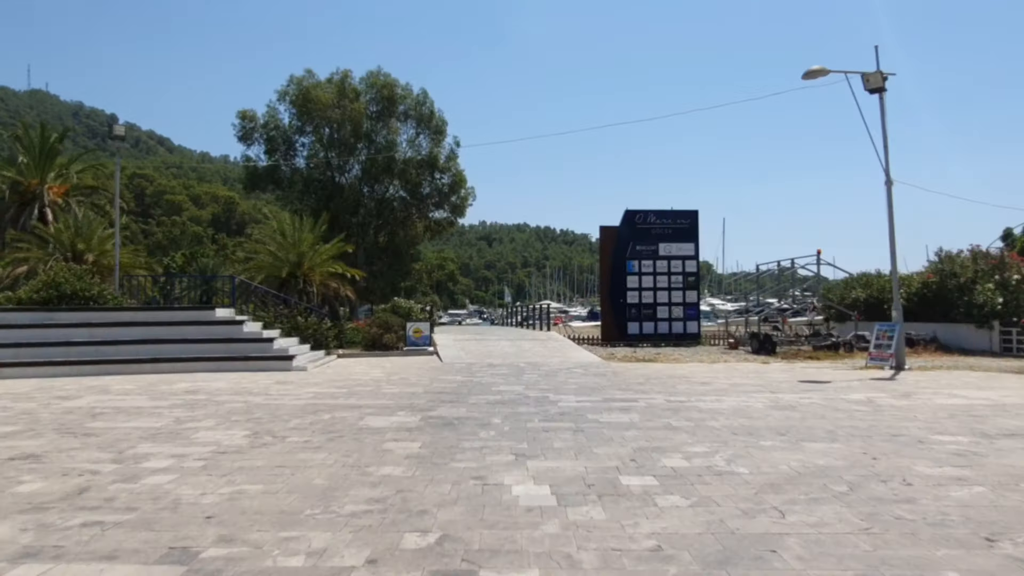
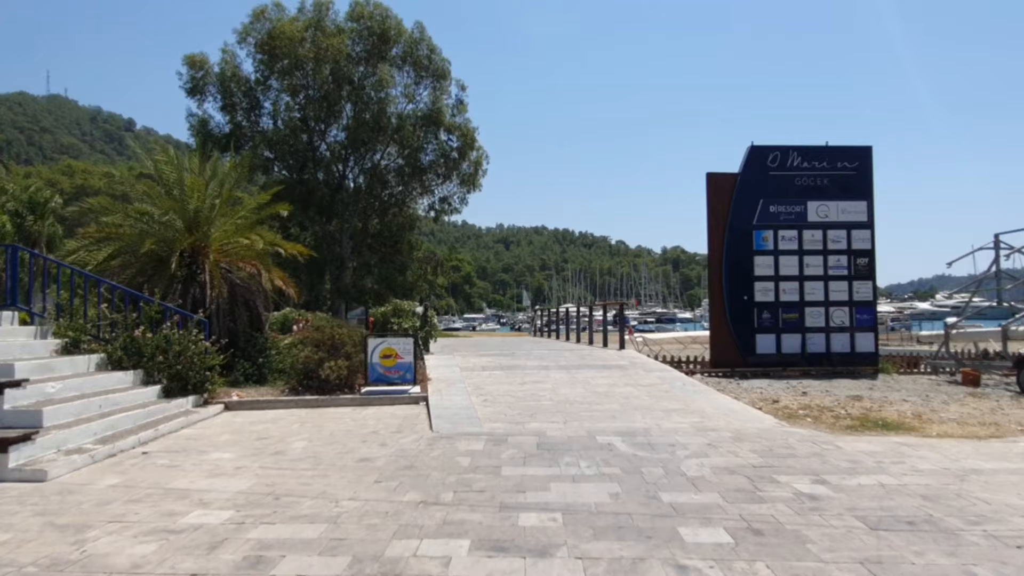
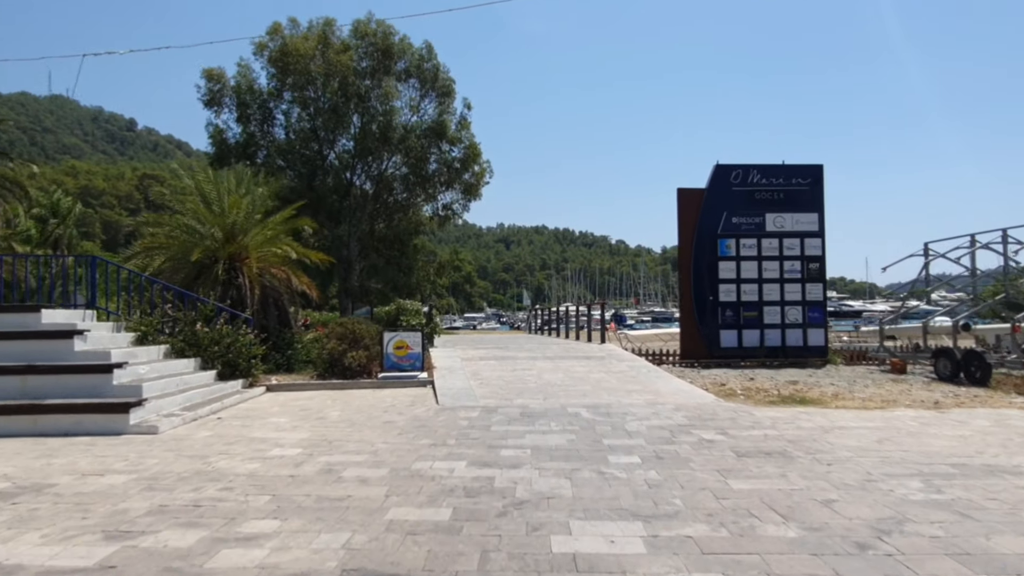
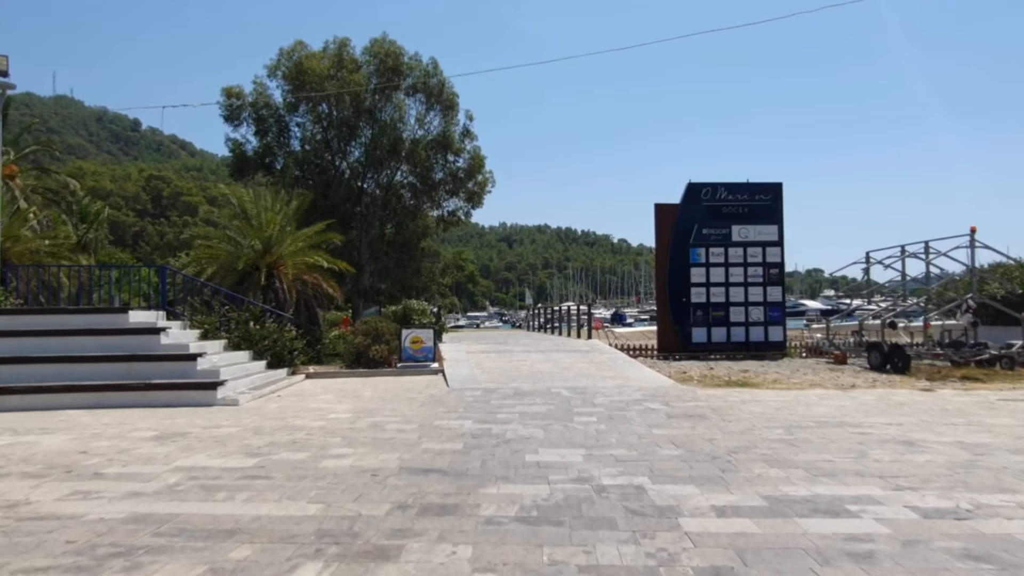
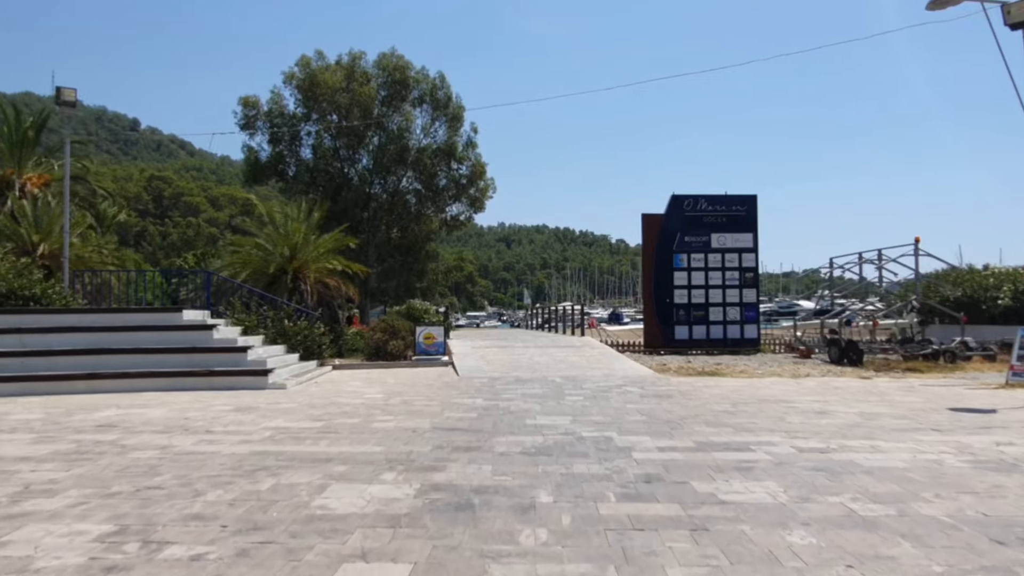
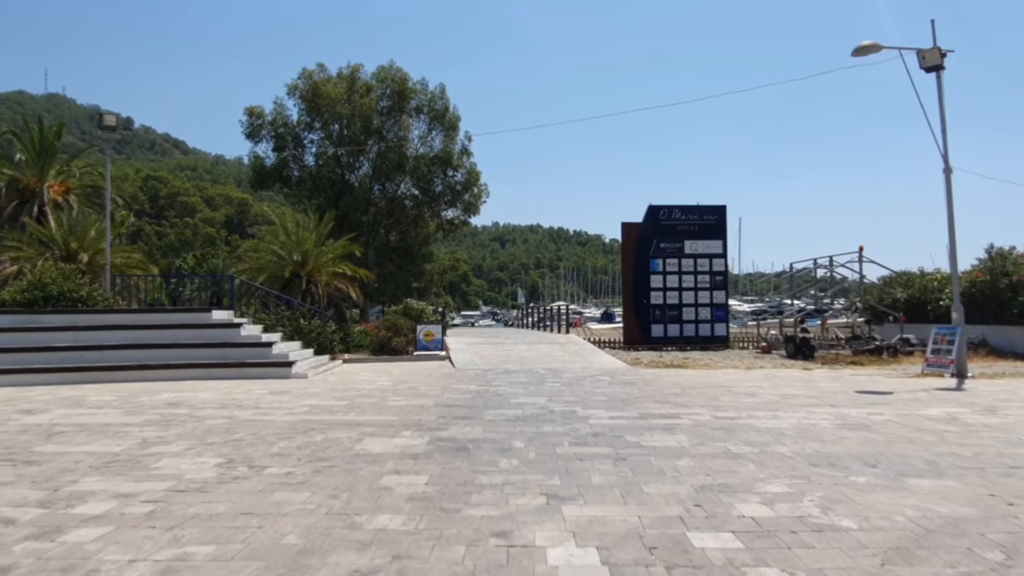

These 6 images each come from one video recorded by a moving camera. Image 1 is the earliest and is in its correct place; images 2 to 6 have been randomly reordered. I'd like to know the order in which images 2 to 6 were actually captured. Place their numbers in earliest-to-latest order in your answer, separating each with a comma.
6, 5, 4, 3, 2
